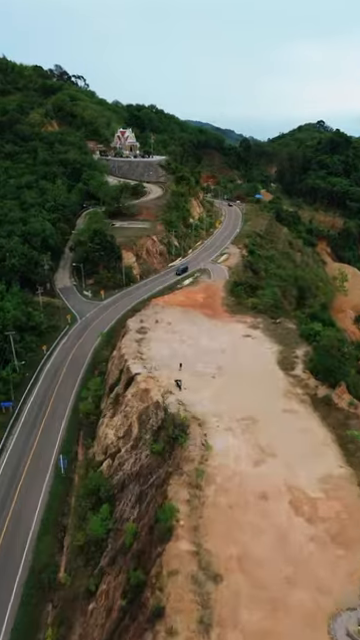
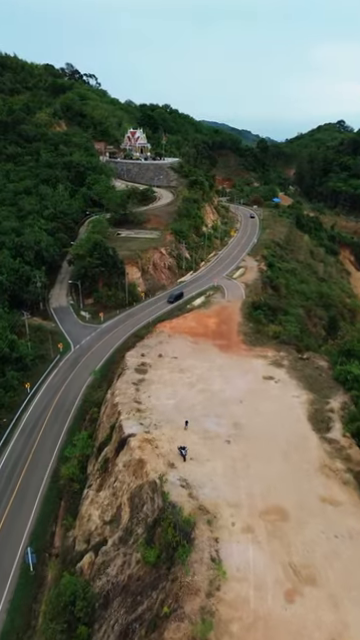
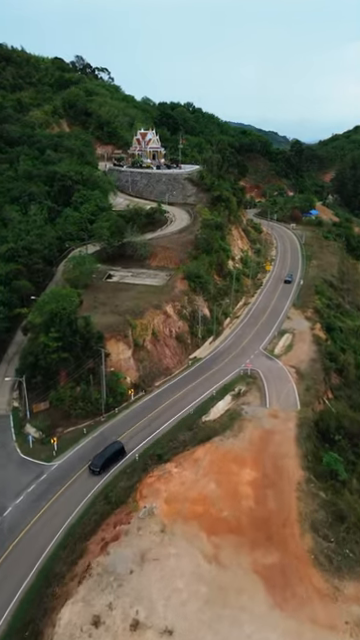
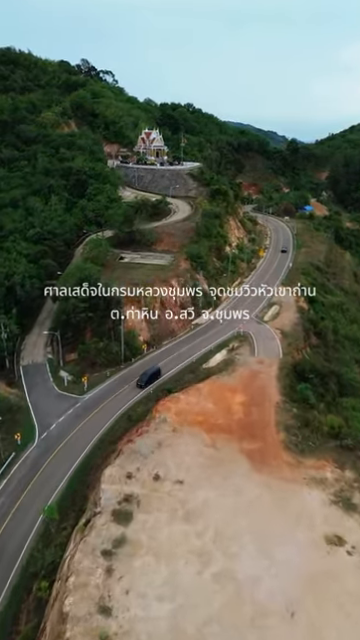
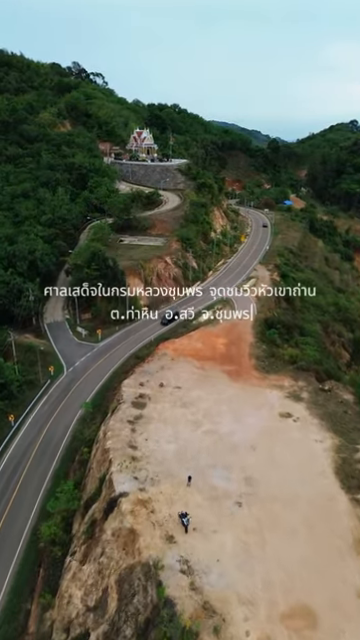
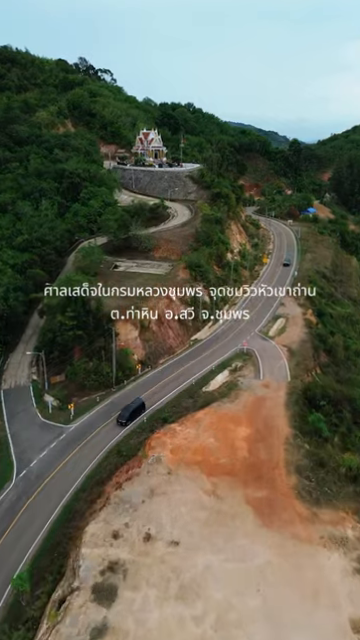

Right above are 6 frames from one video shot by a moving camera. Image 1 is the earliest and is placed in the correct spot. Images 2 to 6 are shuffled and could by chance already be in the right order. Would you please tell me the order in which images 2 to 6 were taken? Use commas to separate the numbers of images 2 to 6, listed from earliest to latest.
2, 5, 4, 6, 3
